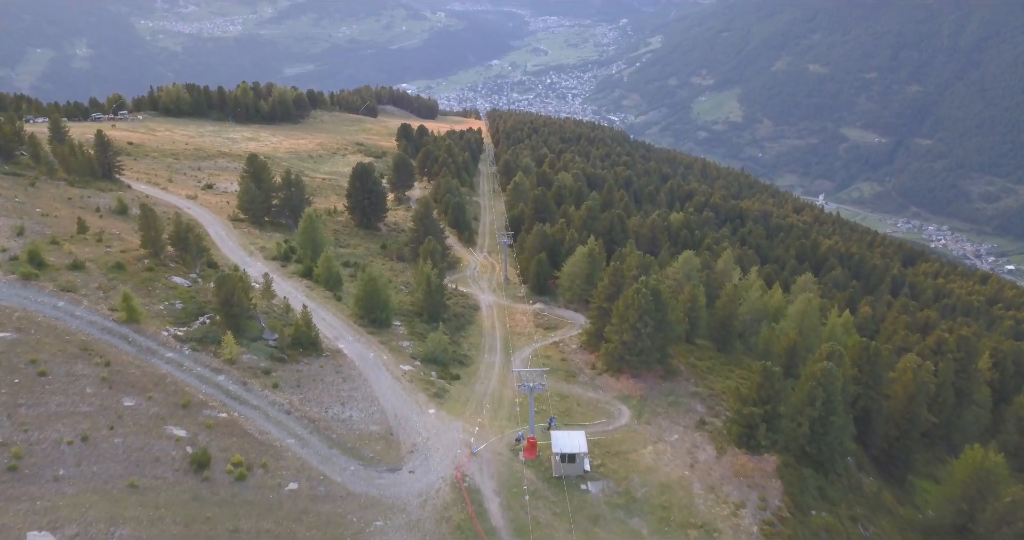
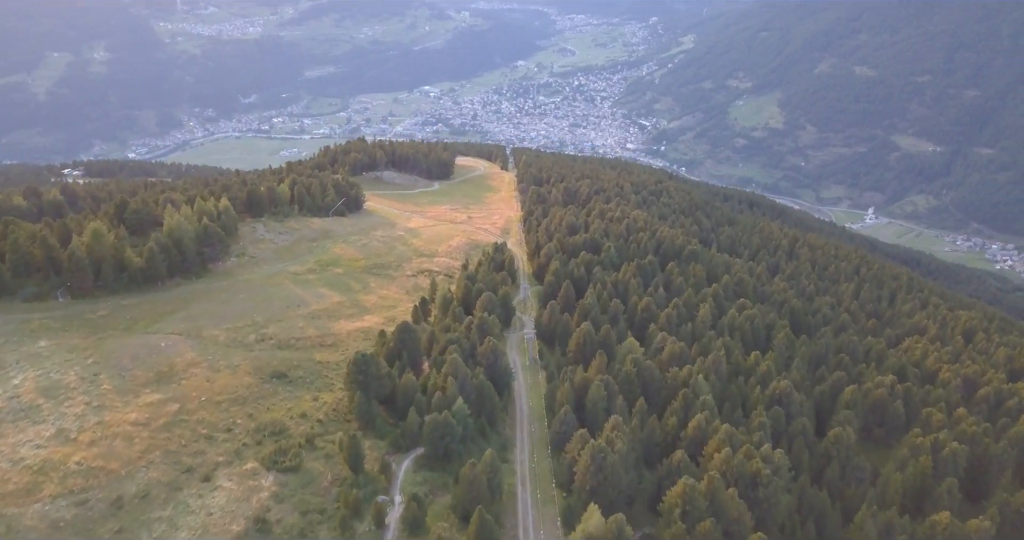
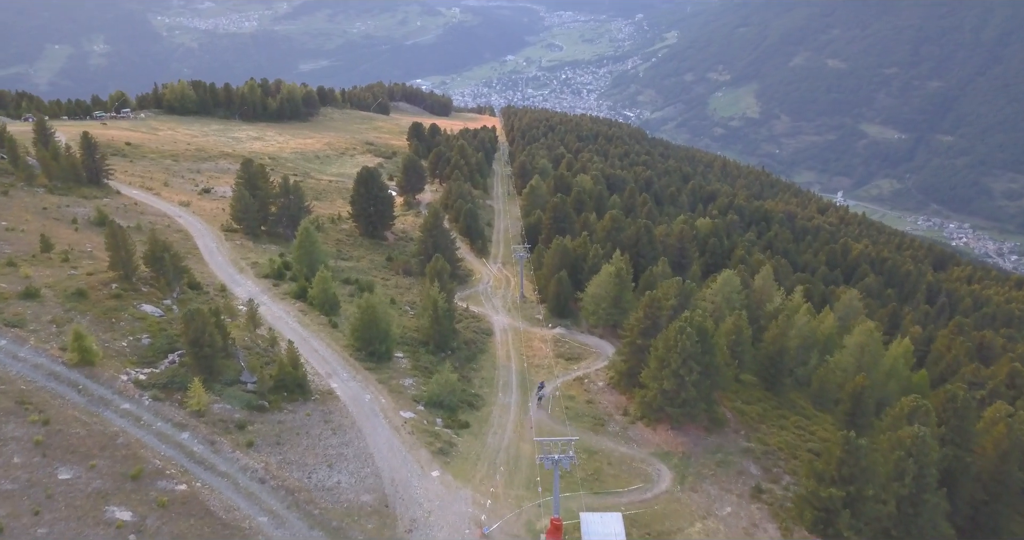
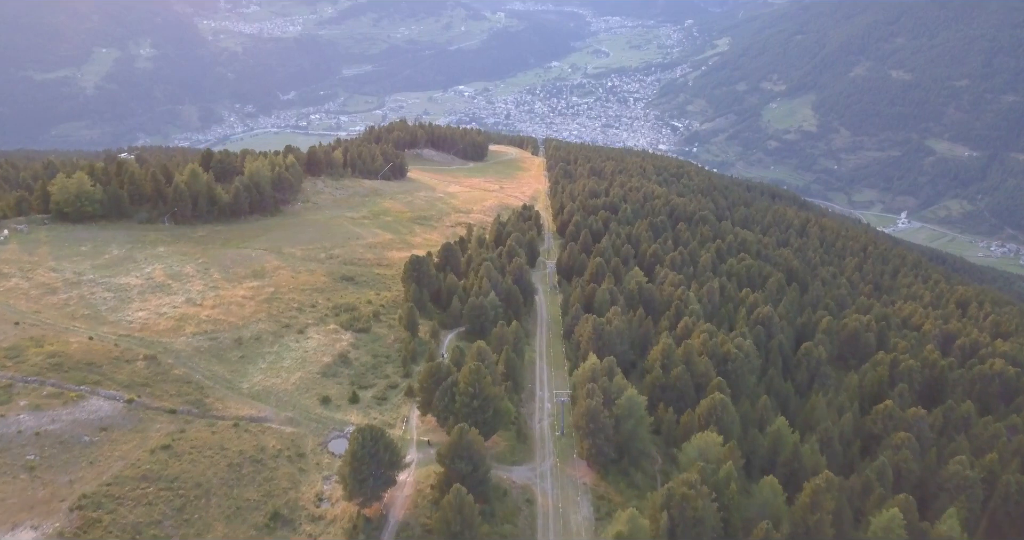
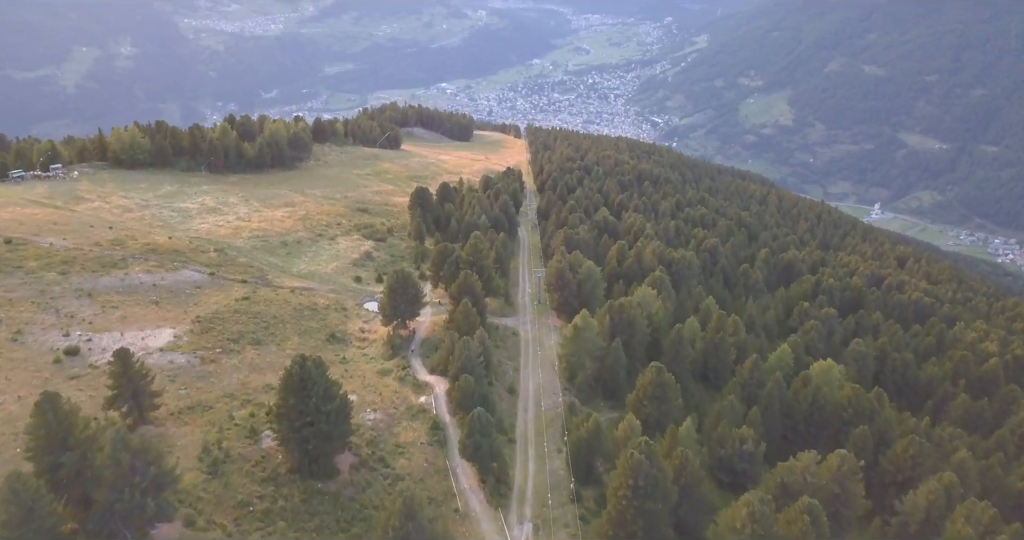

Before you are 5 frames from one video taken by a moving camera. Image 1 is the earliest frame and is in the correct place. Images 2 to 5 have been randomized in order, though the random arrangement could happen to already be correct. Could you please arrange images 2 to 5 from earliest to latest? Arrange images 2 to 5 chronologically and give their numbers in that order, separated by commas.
3, 5, 4, 2
